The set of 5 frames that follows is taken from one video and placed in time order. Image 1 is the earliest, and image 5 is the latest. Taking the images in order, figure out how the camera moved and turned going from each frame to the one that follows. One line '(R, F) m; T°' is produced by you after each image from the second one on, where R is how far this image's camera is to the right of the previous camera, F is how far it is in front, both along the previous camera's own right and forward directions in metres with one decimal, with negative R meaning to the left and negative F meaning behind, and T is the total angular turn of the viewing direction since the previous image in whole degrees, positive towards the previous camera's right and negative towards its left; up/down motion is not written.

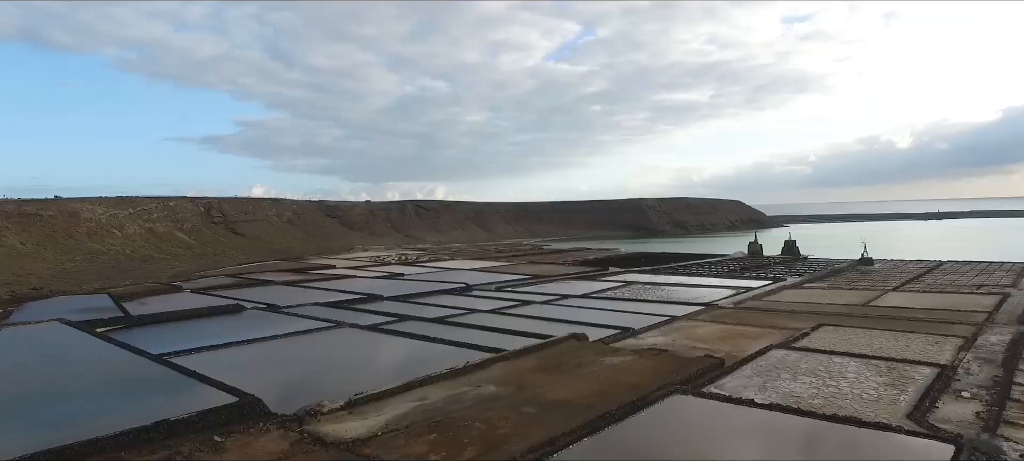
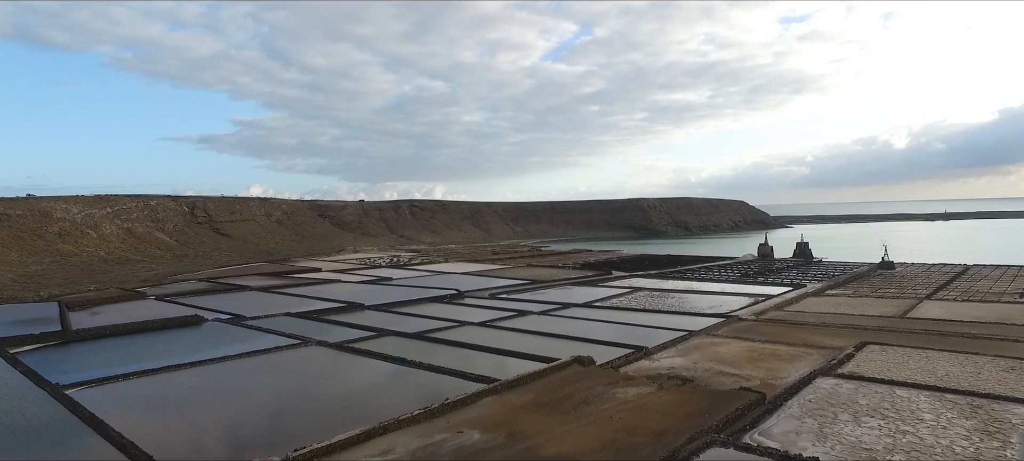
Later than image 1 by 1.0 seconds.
(+0.1, +1.1) m; 0°
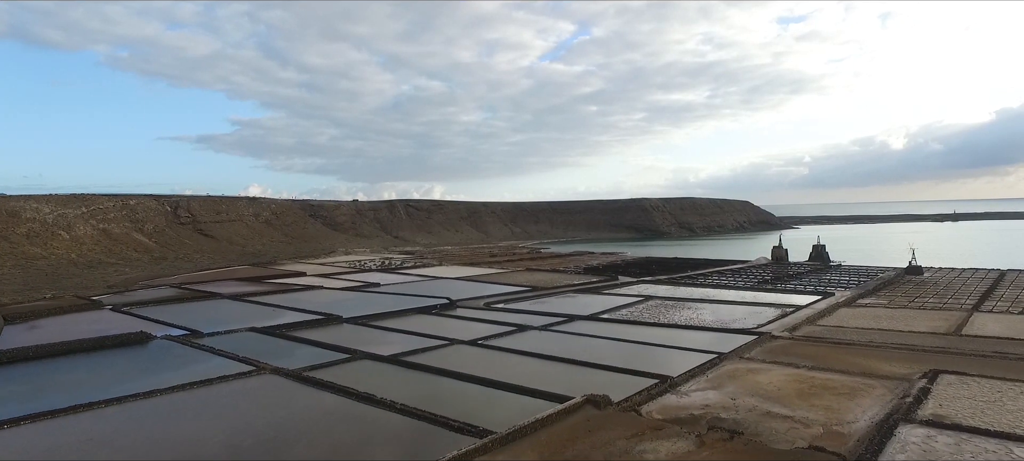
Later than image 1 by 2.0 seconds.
(0.0, +1.2) m; 0°
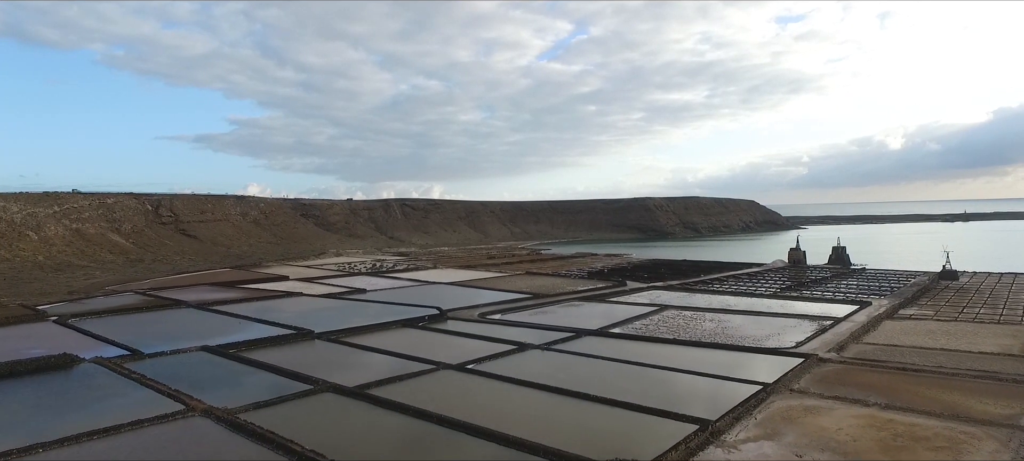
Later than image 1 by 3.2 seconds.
(0.0, +1.2) m; 0°
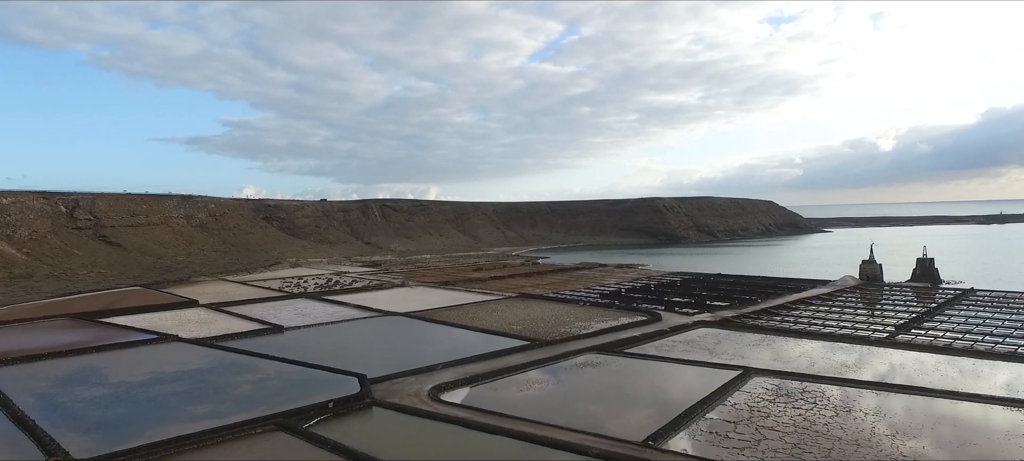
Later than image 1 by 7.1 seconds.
(+0.2, +4.1) m; +1°
